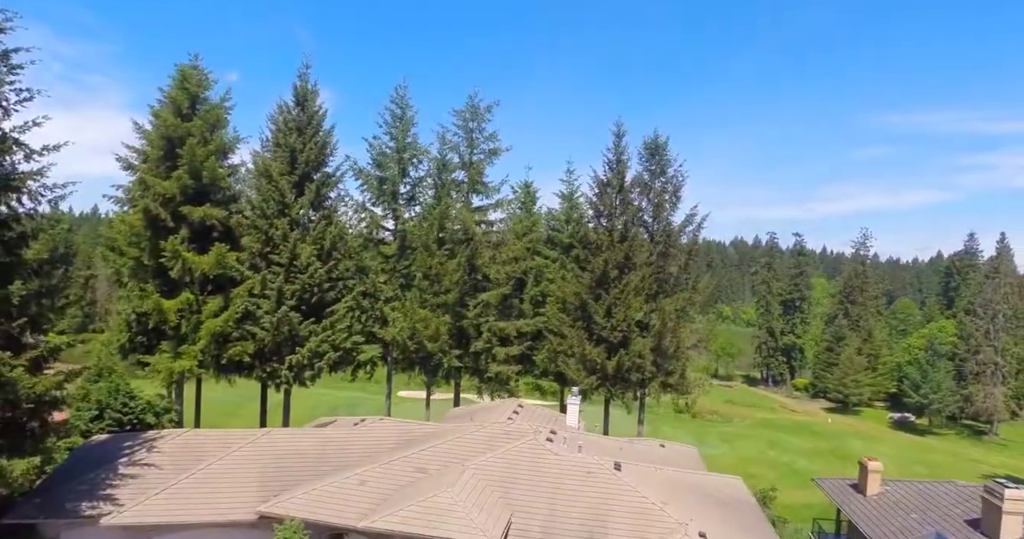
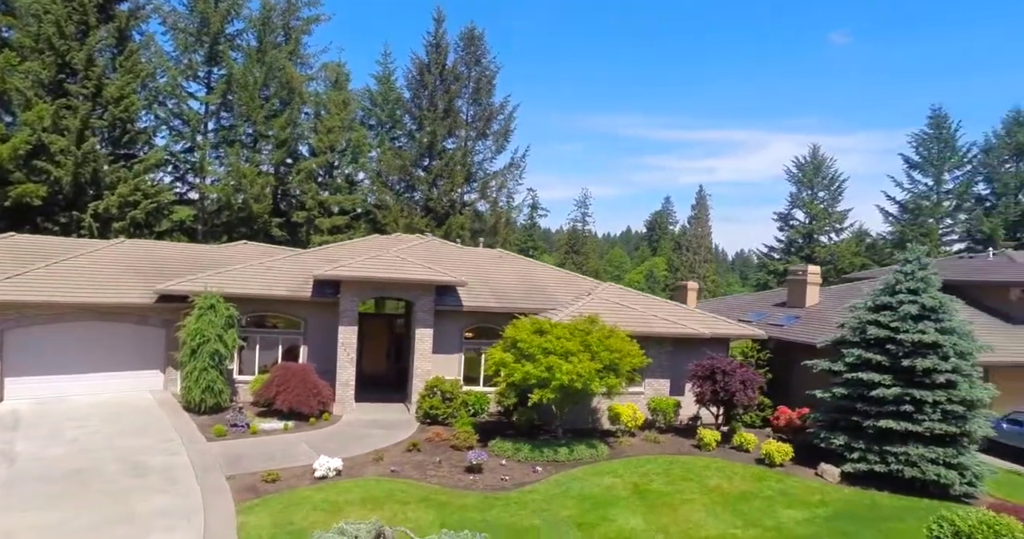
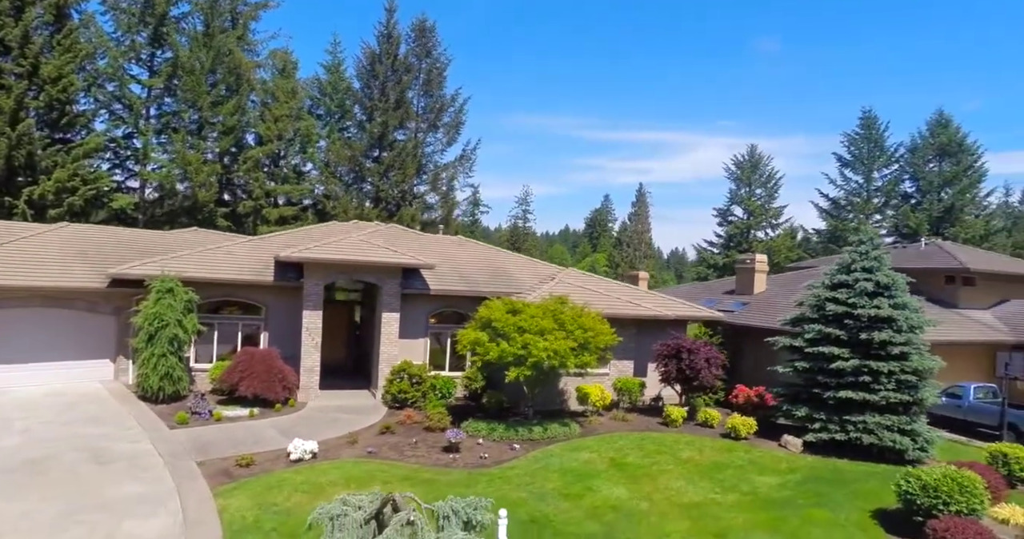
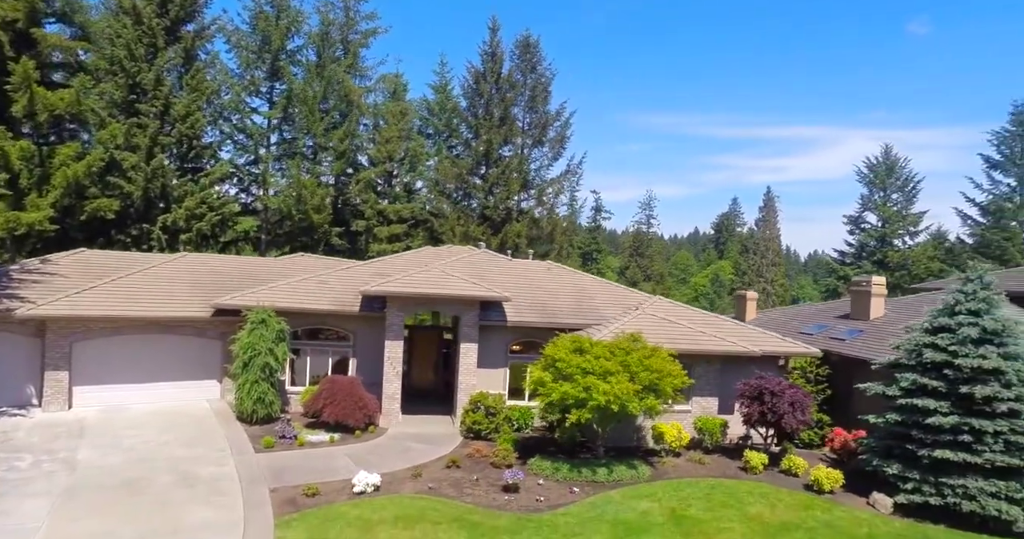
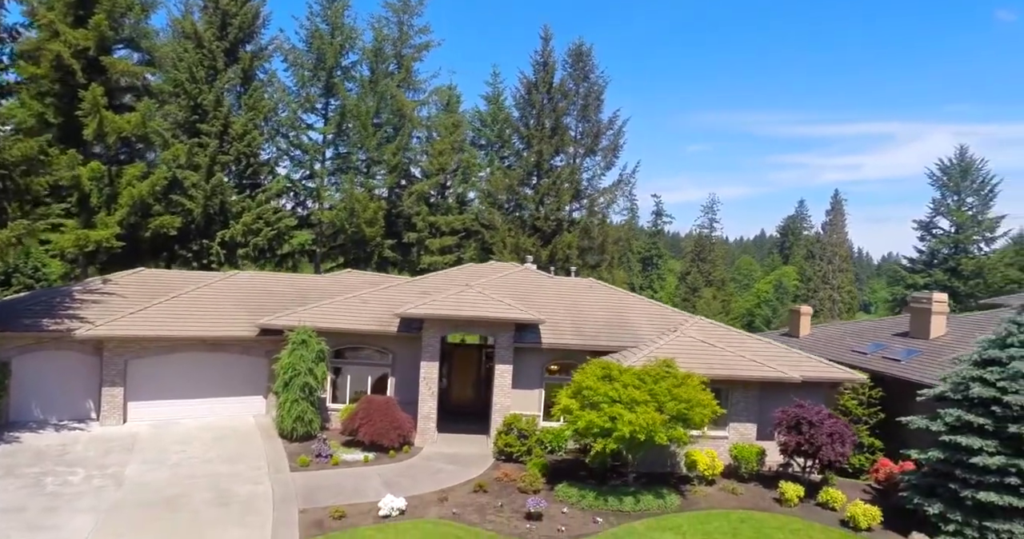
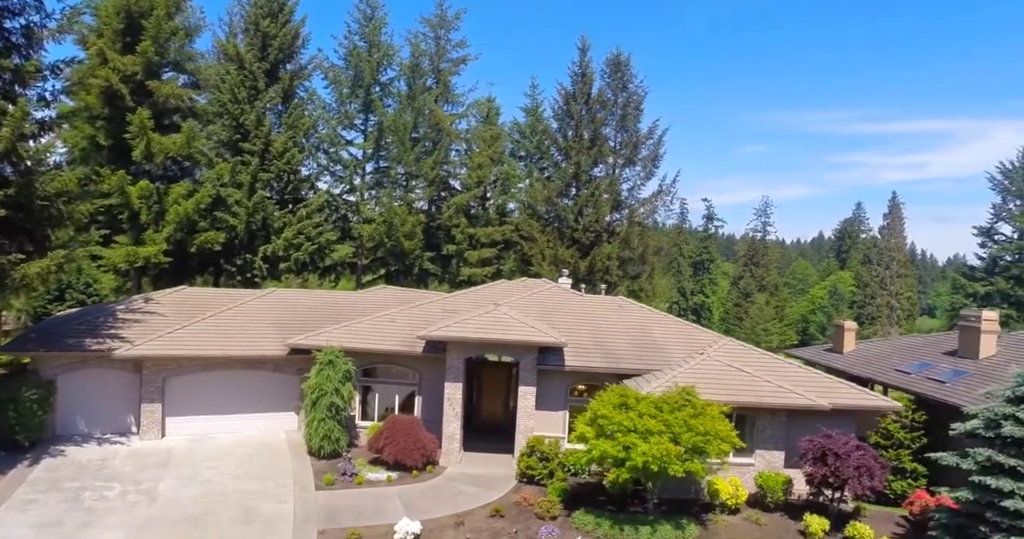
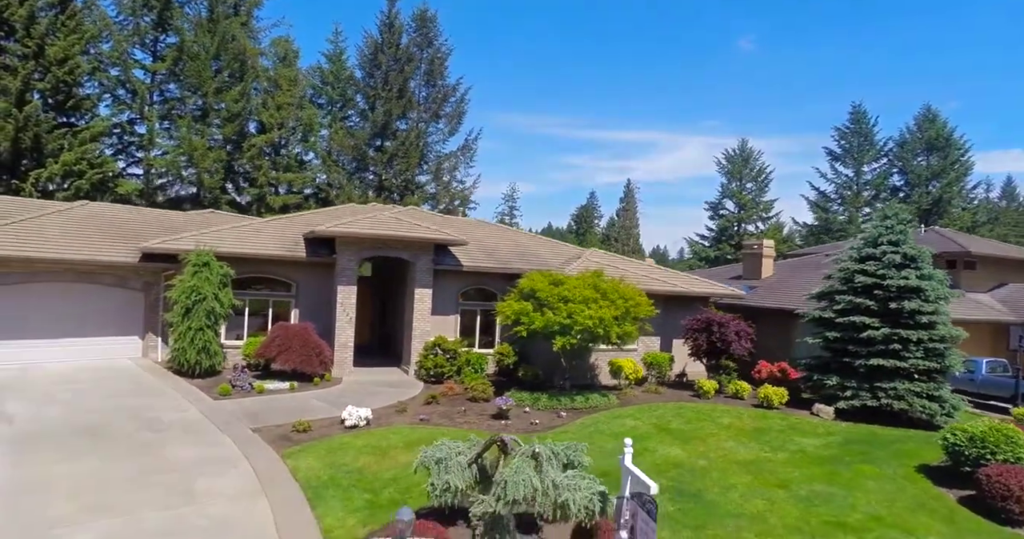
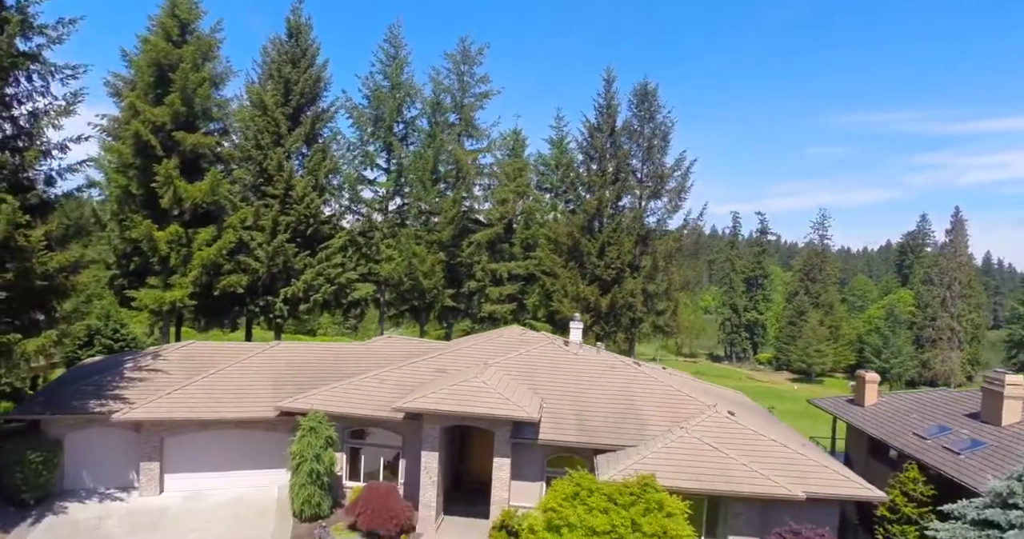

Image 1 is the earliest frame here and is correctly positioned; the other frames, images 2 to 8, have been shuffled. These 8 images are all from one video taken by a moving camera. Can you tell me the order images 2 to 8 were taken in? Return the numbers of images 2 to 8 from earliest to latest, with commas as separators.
8, 6, 5, 4, 2, 3, 7
